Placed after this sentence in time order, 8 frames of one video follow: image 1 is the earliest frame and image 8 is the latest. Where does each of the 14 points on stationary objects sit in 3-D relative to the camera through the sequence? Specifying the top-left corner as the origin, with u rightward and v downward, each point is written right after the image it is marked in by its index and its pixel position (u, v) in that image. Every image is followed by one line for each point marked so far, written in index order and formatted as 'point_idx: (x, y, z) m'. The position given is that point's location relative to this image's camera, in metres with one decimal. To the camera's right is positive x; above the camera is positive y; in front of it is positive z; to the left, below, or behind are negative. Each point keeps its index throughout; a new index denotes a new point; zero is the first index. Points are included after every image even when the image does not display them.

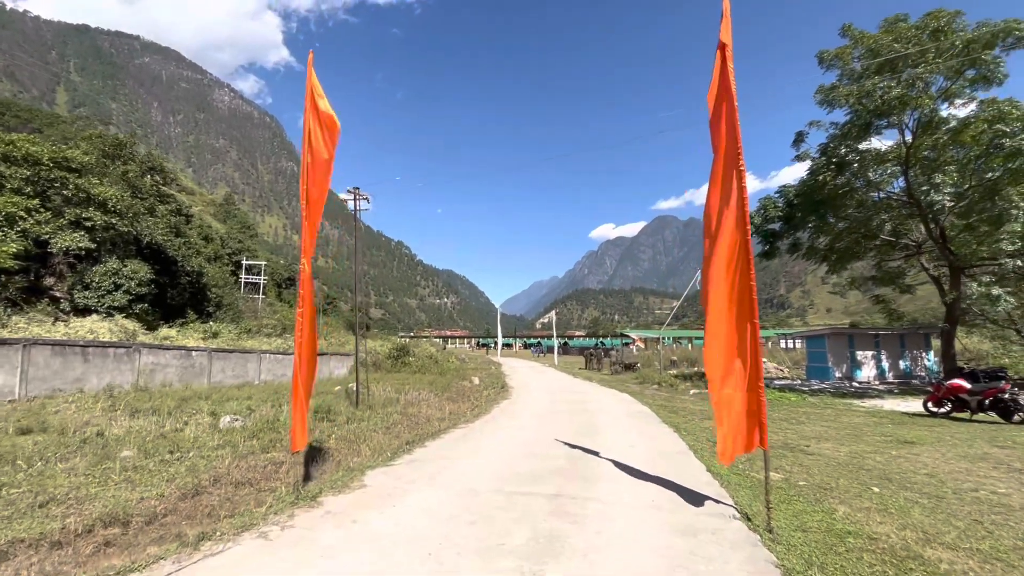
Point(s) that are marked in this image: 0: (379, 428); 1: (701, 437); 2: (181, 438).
0: (-2.9, -3.1, +10.6) m
1: (+3.5, -2.7, +8.9) m
2: (-5.9, -2.7, +8.6) m
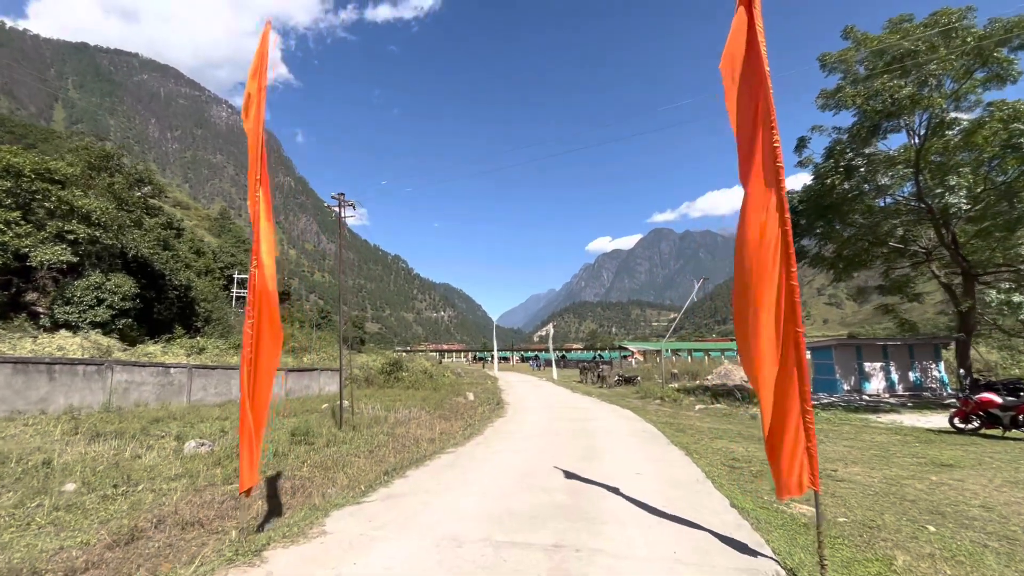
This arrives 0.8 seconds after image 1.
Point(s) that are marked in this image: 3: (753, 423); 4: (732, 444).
0: (-3.0, -3.3, +9.7) m
1: (+3.4, -2.9, +8.1) m
2: (-6.0, -2.9, +7.7) m
3: (+6.5, -3.6, +12.9) m
4: (+4.4, -3.2, +9.8) m
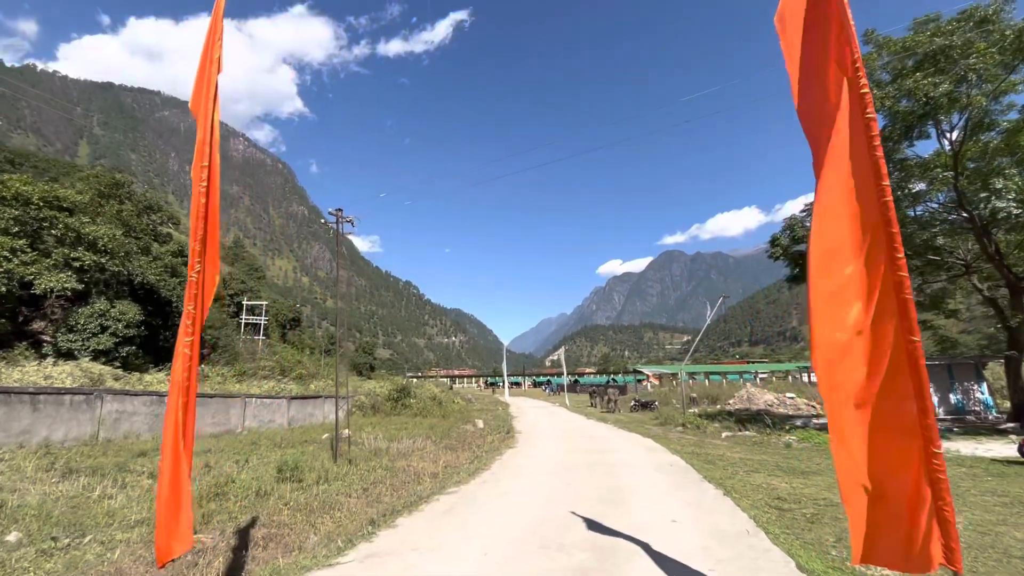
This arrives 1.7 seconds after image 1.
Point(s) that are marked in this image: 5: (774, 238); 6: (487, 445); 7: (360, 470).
0: (-2.8, -3.6, +8.7) m
1: (+3.5, -3.0, +6.9) m
2: (-5.9, -3.1, +6.8) m
3: (+6.7, -4.0, +11.7) m
4: (+4.6, -3.4, +8.6) m
5: (+10.1, +2.0, +18.5) m
6: (-0.7, -4.7, +14.5) m
7: (-3.3, -3.9, +10.5) m
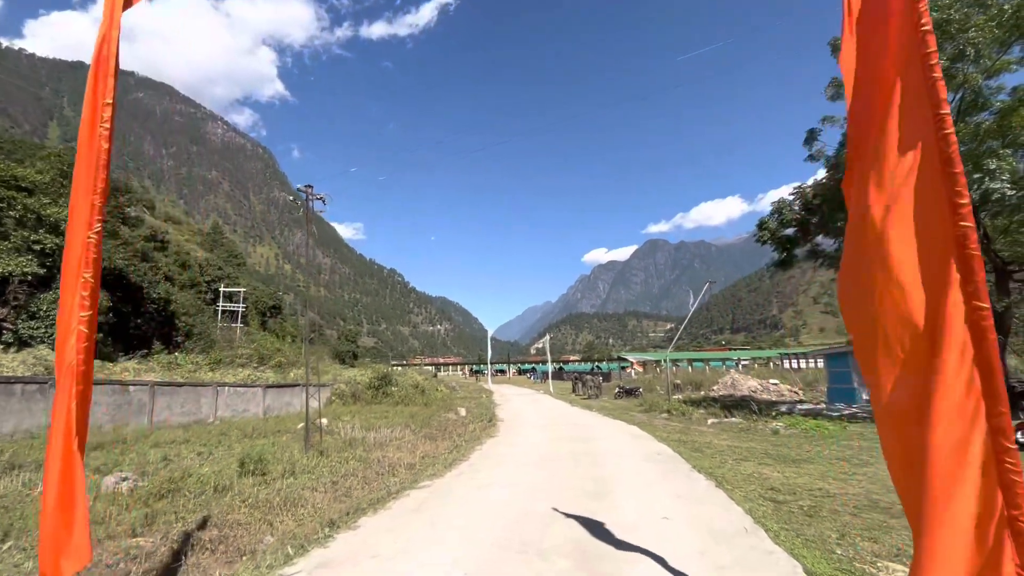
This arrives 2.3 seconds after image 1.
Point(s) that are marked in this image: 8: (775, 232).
0: (-3.2, -3.3, +8.1) m
1: (+3.2, -2.7, +6.5) m
2: (-6.2, -2.8, +6.1) m
3: (+6.3, -3.6, +11.4) m
4: (+4.3, -3.1, +8.2) m
5: (+9.5, +2.6, +18.2) m
6: (-1.3, -4.2, +14.1) m
7: (-3.7, -3.6, +9.9) m
8: (+9.8, +2.1, +17.9) m
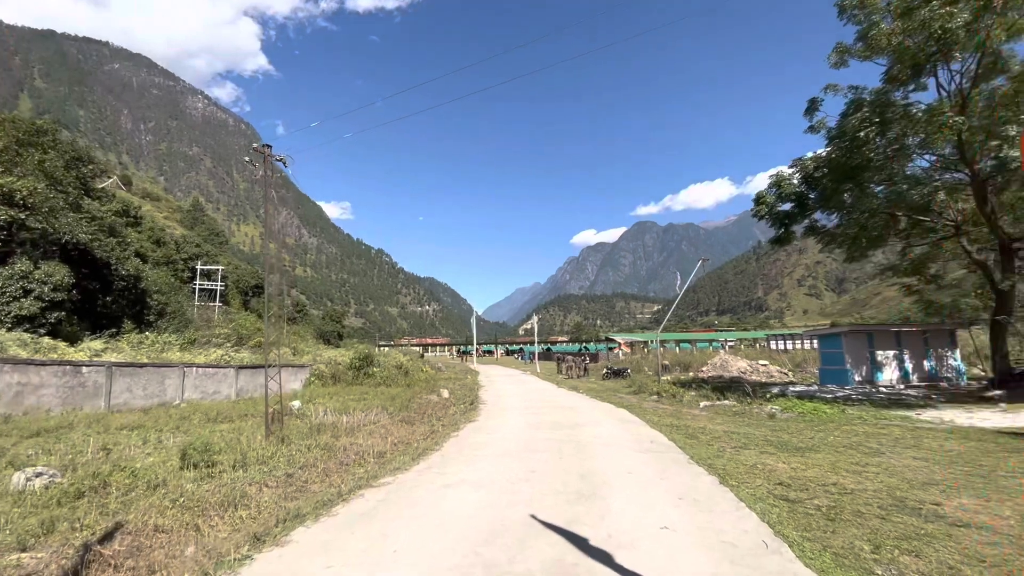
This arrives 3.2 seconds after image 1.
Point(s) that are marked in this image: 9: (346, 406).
0: (-3.5, -2.8, +7.2) m
1: (+2.9, -2.4, +5.8) m
2: (-6.5, -2.4, +5.1) m
3: (+5.8, -3.0, +10.7) m
4: (+3.9, -2.6, +7.5) m
5: (+8.9, +3.4, +17.3) m
6: (-1.8, -3.5, +13.2) m
7: (-4.1, -3.0, +9.0) m
8: (+9.2, +2.8, +17.1) m
9: (-5.9, -4.2, +17.2) m
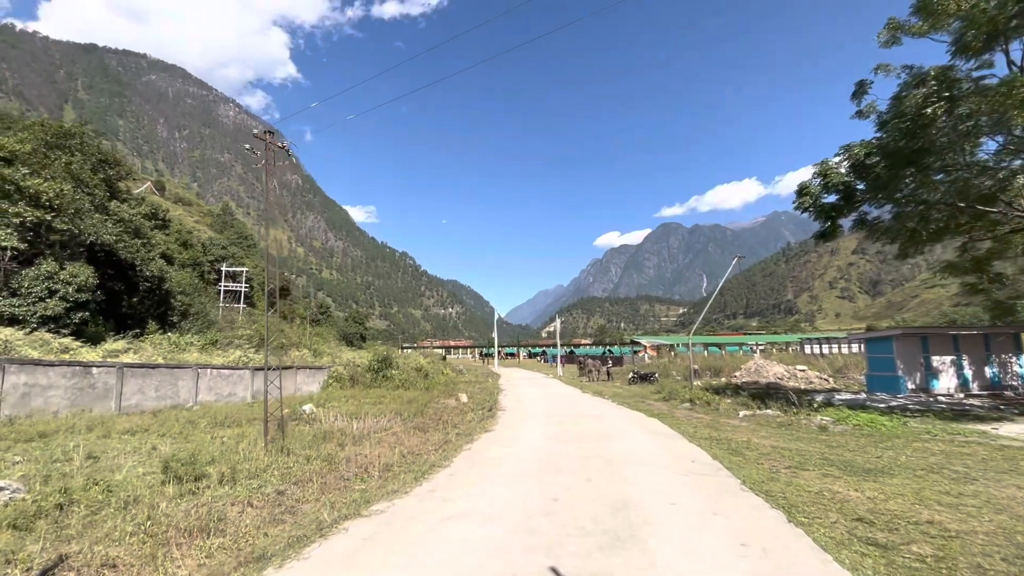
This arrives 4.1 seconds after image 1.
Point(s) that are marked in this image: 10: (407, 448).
0: (-3.3, -2.7, +6.4) m
1: (+3.1, -2.3, +4.6) m
2: (-6.3, -2.3, +4.4) m
3: (+6.2, -3.0, +9.5) m
4: (+4.2, -2.6, +6.3) m
5: (+9.6, +3.4, +16.0) m
6: (-1.2, -3.5, +12.3) m
7: (-3.8, -2.9, +8.2) m
8: (+9.9, +2.9, +15.7) m
9: (-5.2, -4.2, +16.5) m
10: (-2.1, -3.2, +9.8) m
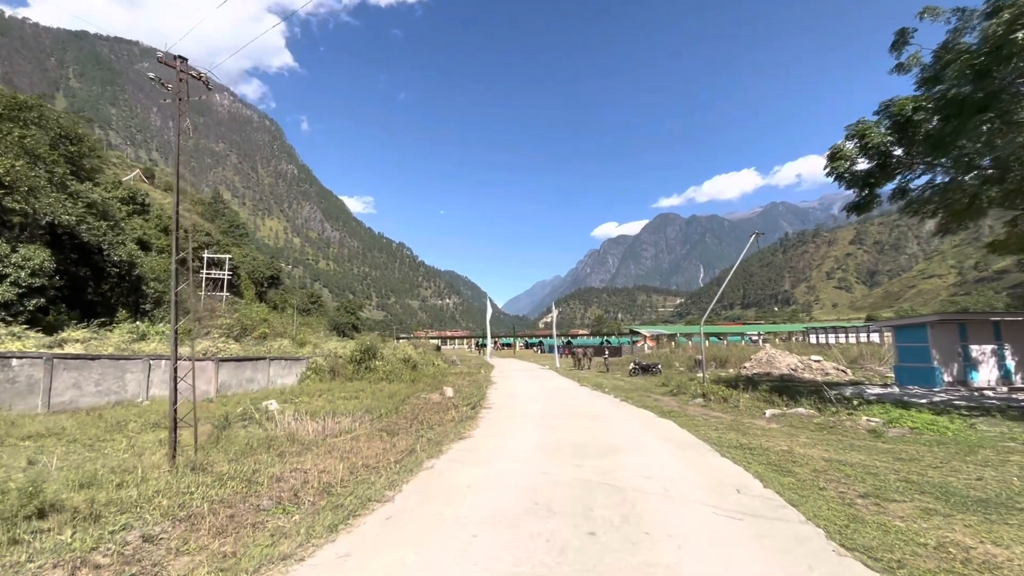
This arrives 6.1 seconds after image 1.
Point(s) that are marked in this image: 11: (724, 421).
0: (-3.6, -2.3, +4.4) m
1: (+2.8, -1.9, +2.7) m
2: (-6.6, -2.0, +2.4) m
3: (+5.9, -2.5, +7.5) m
4: (+3.9, -2.2, +4.4) m
5: (+9.3, +4.0, +13.9) m
6: (-1.6, -3.0, +10.4) m
7: (-4.1, -2.5, +6.2) m
8: (+9.6, +3.5, +13.7) m
9: (-5.5, -3.6, +14.5) m
10: (-2.4, -2.8, +7.8) m
11: (+4.6, -2.9, +10.3) m
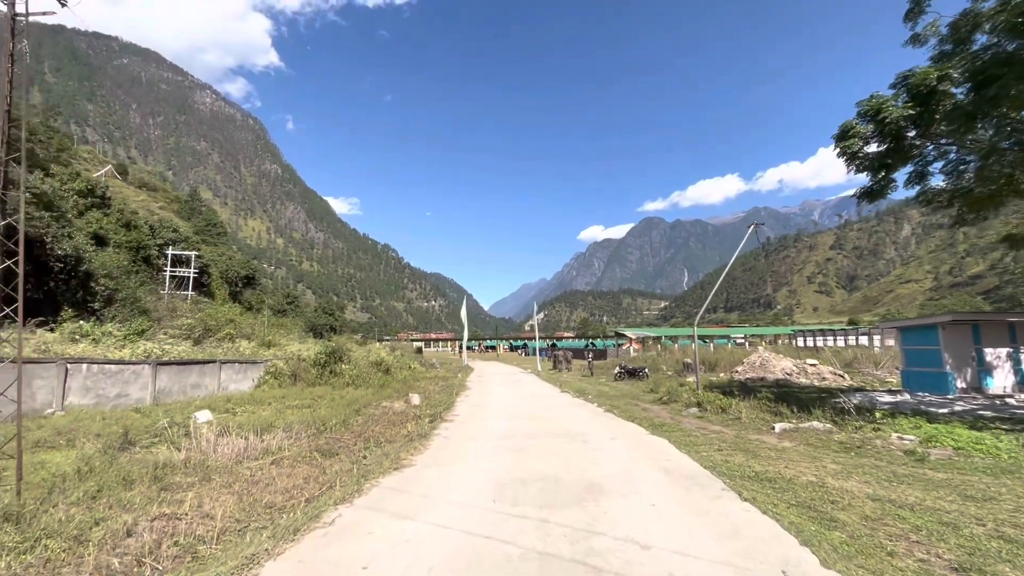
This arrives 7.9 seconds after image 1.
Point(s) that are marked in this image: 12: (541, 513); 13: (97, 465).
0: (-4.1, -2.1, +2.5) m
1: (+2.4, -1.7, +1.0) m
2: (-7.0, -1.7, +0.5) m
3: (+5.4, -2.3, +5.9) m
4: (+3.4, -2.0, +2.7) m
5: (+8.5, +4.1, +12.4) m
6: (-2.2, -2.8, +8.5) m
7: (-4.6, -2.3, +4.3) m
8: (+8.9, +3.6, +12.2) m
9: (-6.3, -3.4, +12.6) m
10: (-3.0, -2.6, +5.9) m
11: (+3.9, -2.7, +8.7) m
12: (+0.3, -2.0, +4.3) m
13: (-6.1, -2.6, +7.1) m
